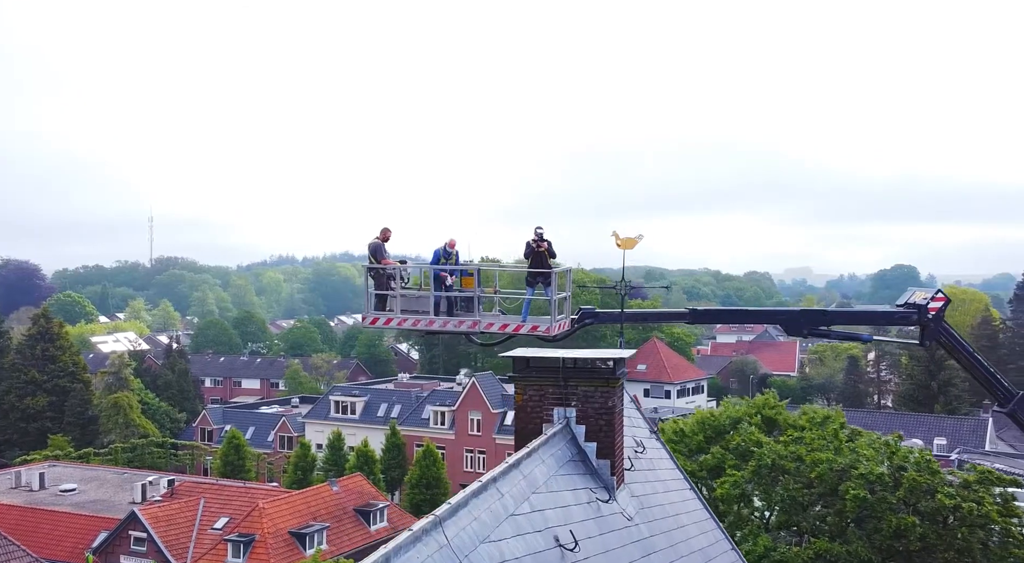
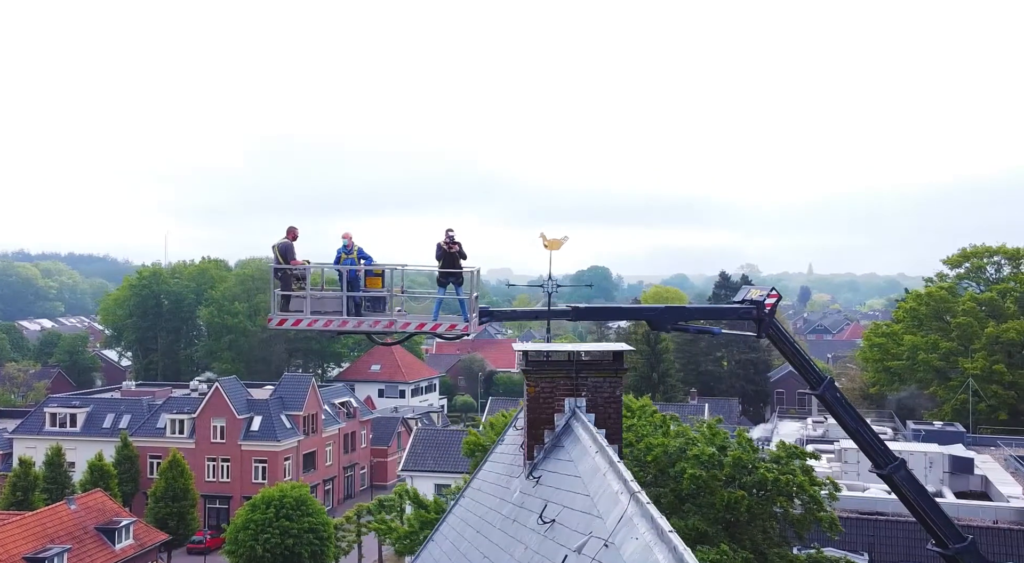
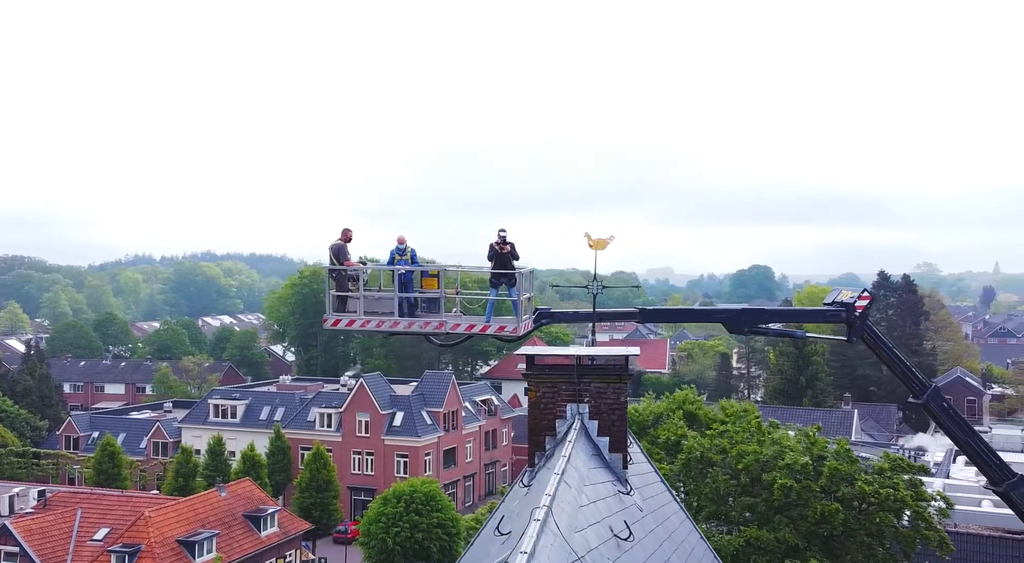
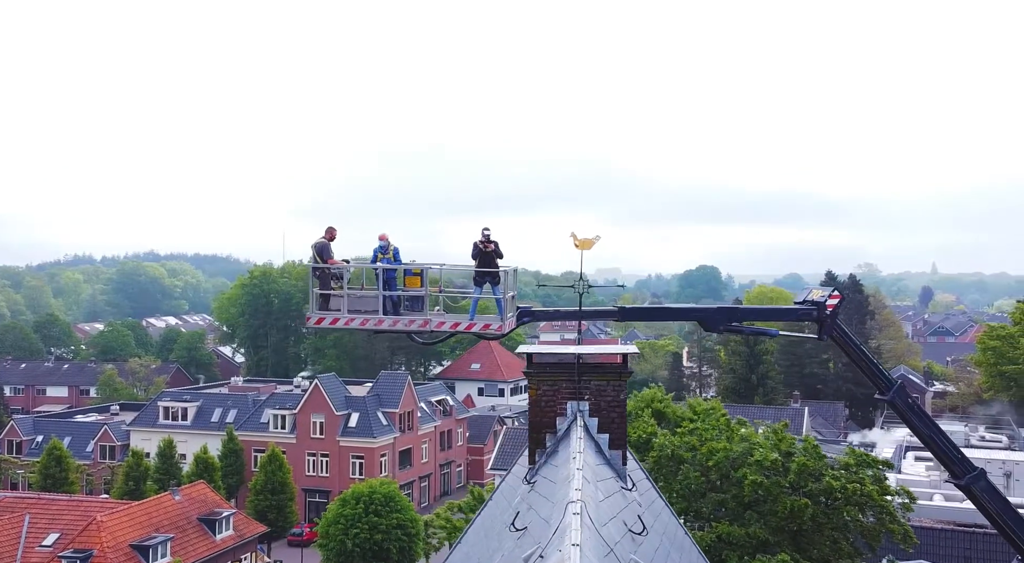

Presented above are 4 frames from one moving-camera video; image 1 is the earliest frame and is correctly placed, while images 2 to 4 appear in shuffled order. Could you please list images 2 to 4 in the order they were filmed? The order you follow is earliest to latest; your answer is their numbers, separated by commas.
3, 4, 2
